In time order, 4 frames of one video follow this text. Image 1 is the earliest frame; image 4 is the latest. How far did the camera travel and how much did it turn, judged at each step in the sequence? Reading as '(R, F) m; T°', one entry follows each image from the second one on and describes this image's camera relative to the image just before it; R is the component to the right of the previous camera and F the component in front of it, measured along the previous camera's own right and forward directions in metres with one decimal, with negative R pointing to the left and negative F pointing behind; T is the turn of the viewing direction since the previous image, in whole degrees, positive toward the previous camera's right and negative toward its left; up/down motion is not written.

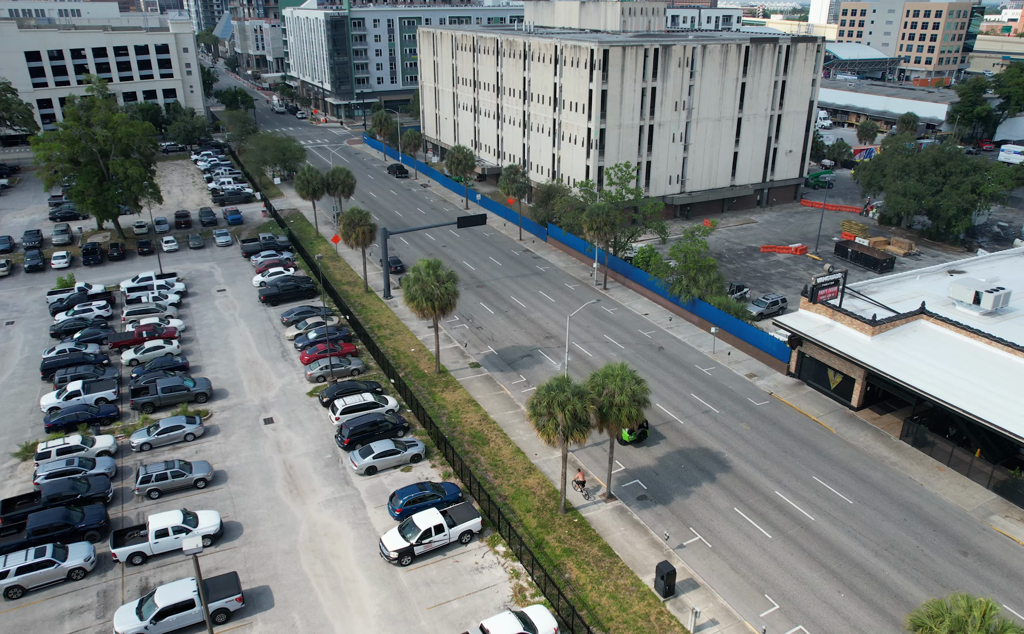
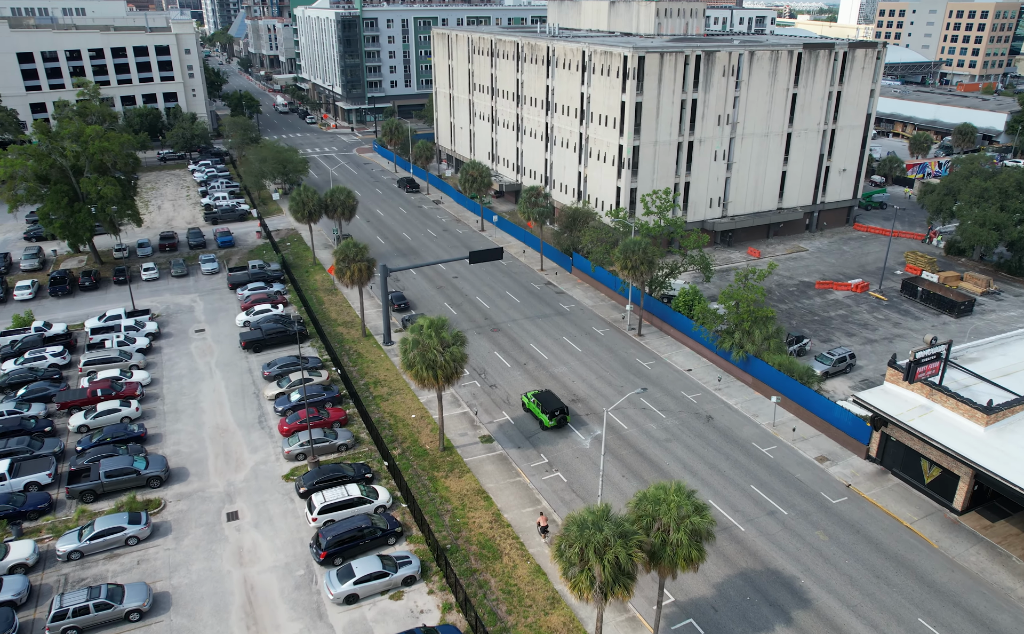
(-0.2, +8.2) m; -1°
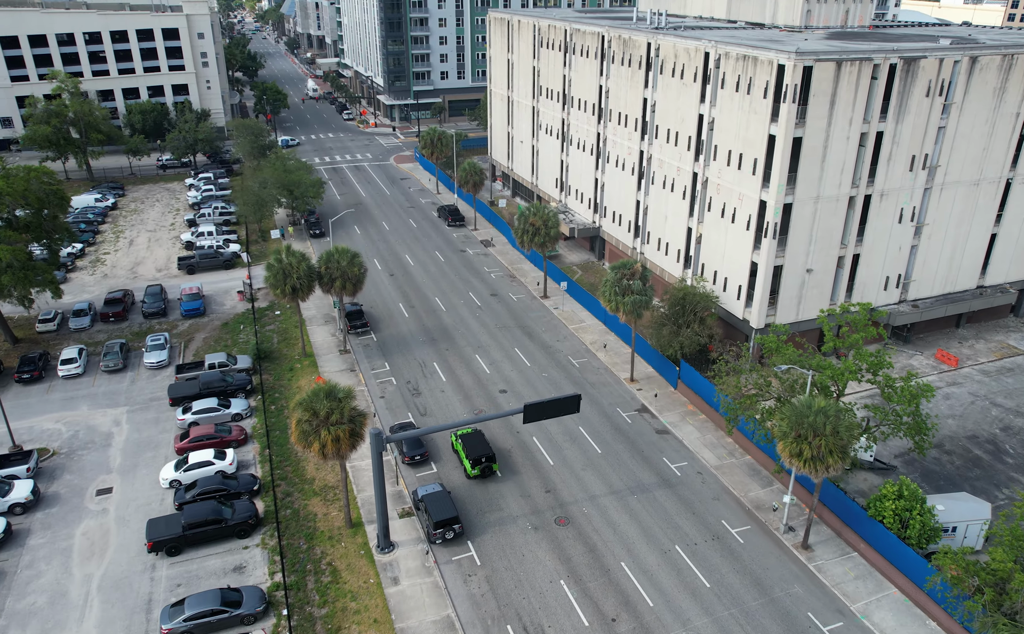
(-1.3, +21.0) m; -4°
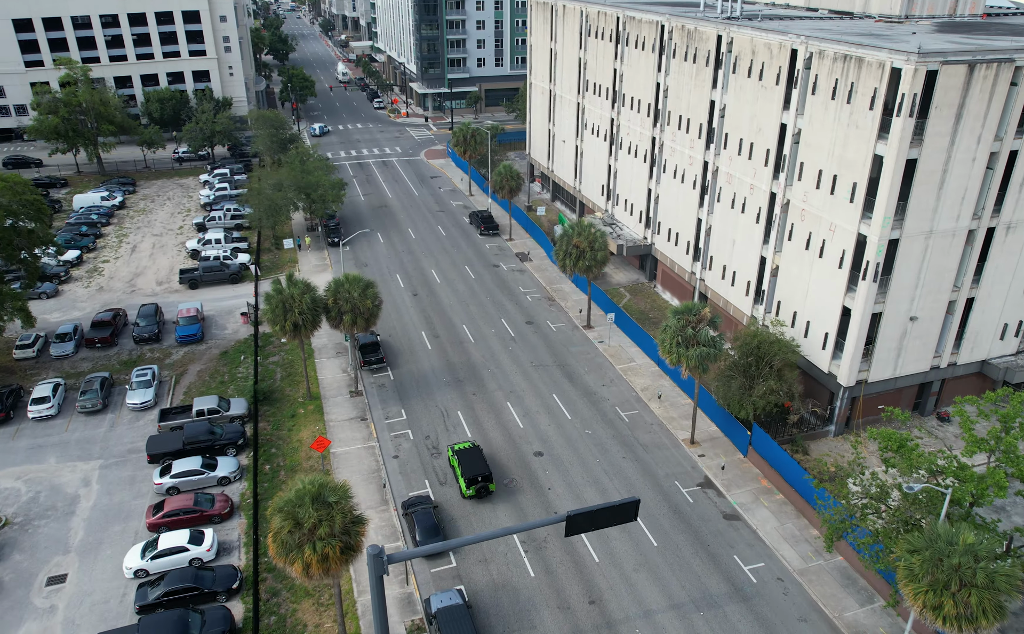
(-0.3, +6.9) m; -2°
